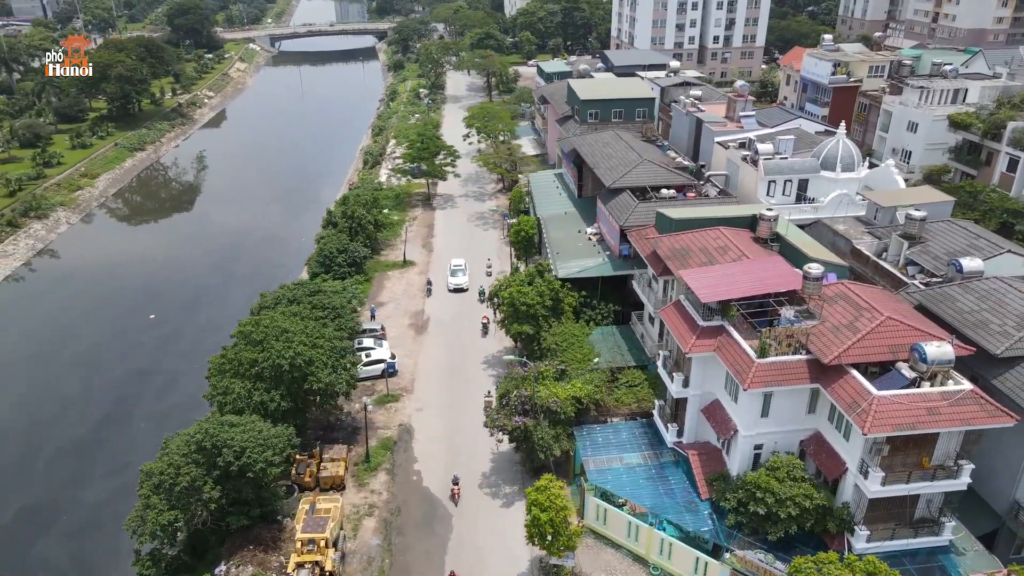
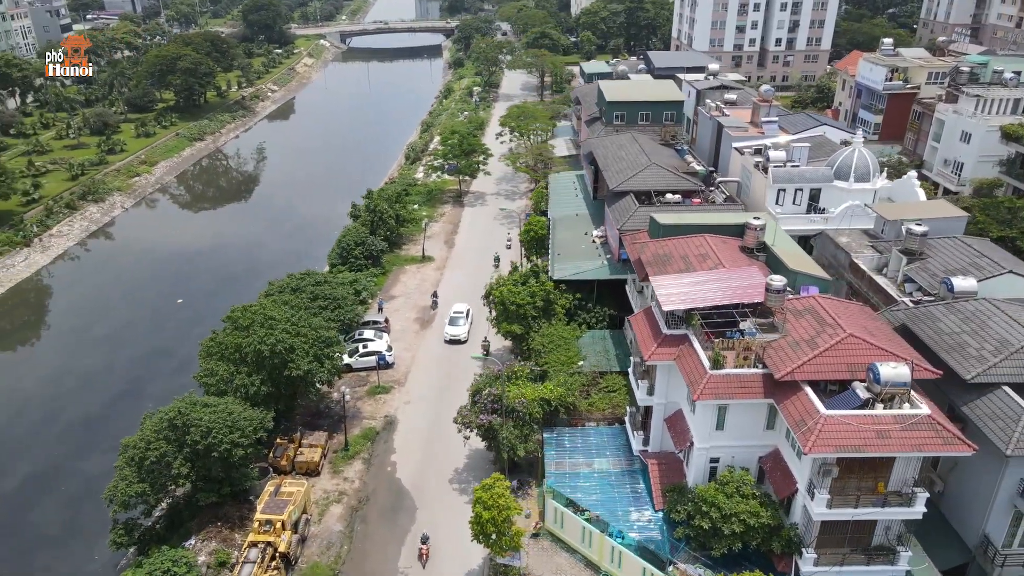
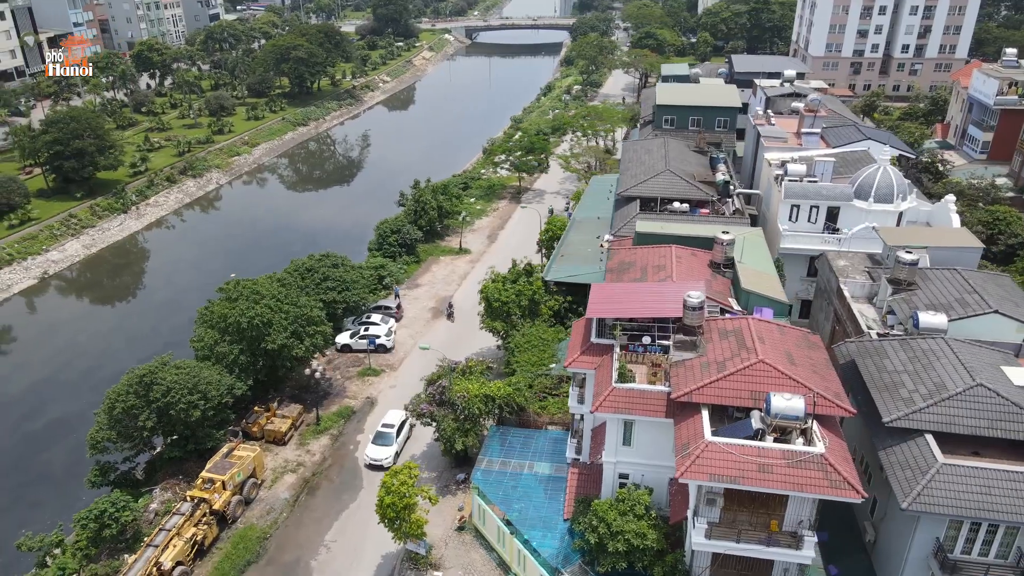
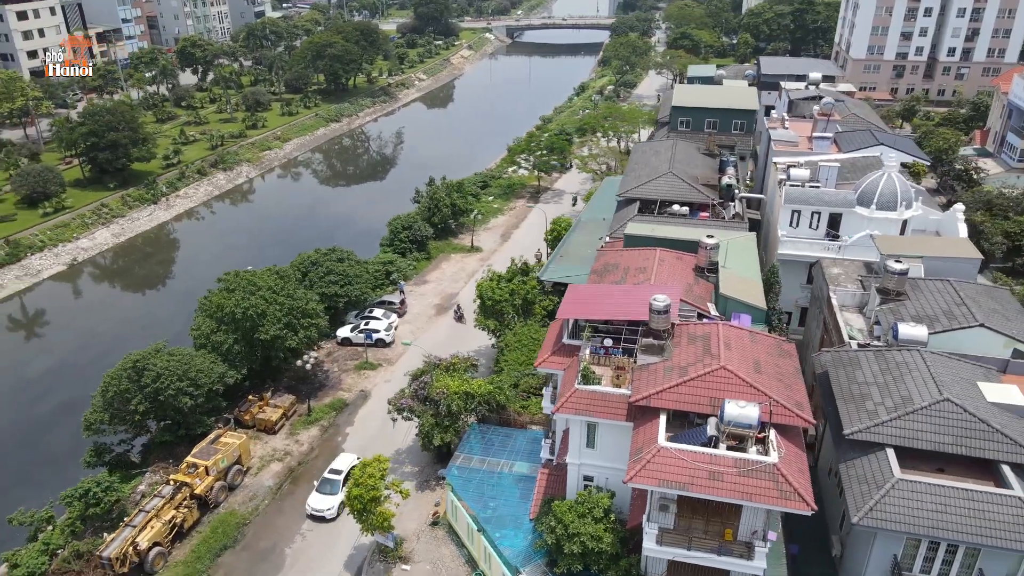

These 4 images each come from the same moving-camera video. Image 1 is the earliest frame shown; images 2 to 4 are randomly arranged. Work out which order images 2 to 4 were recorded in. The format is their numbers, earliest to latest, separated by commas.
2, 3, 4
